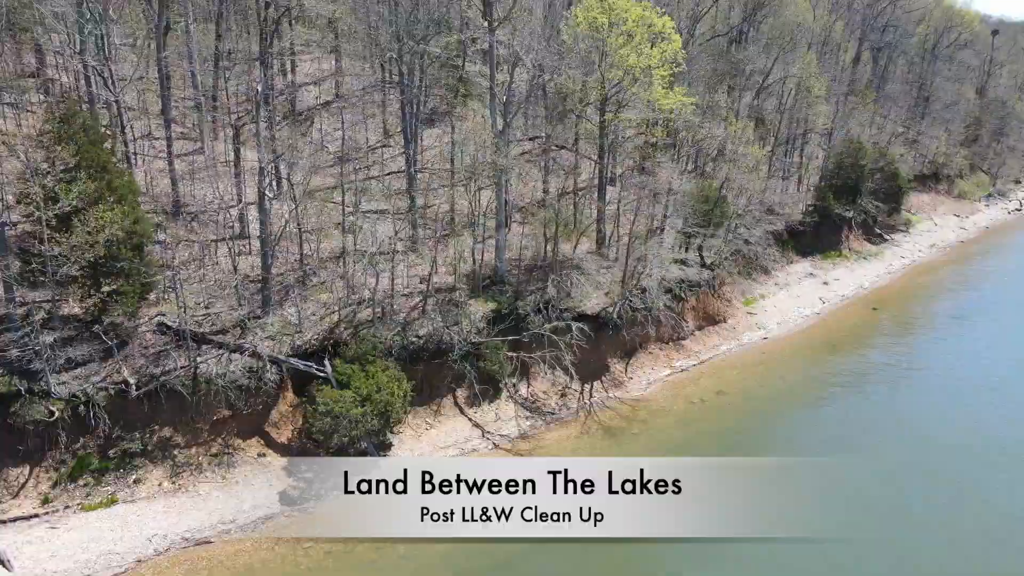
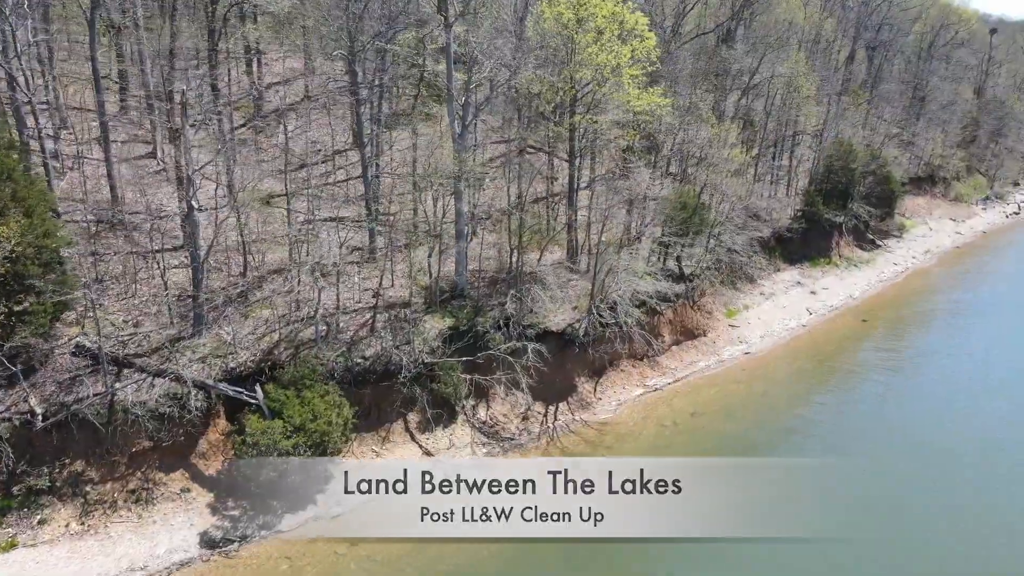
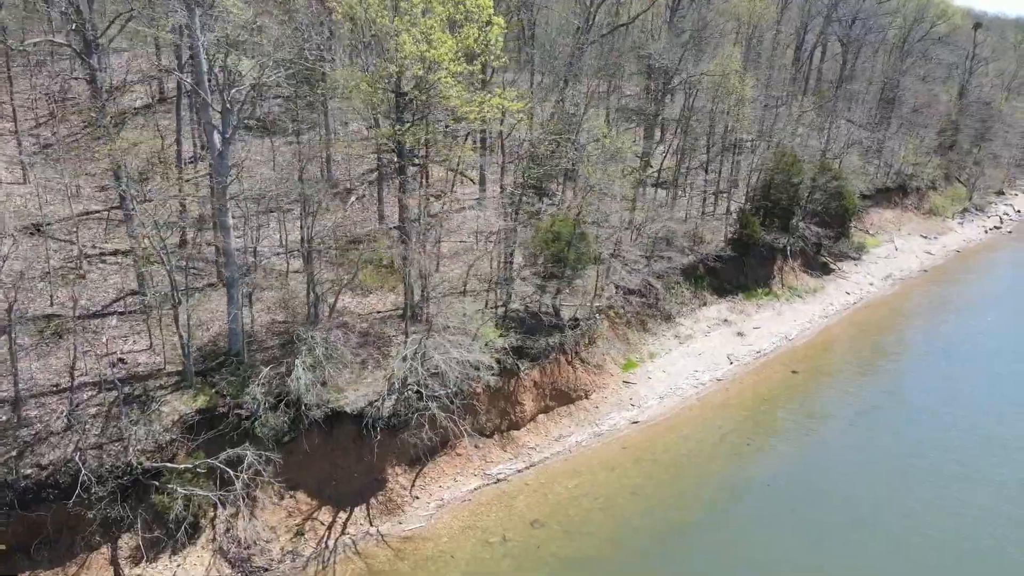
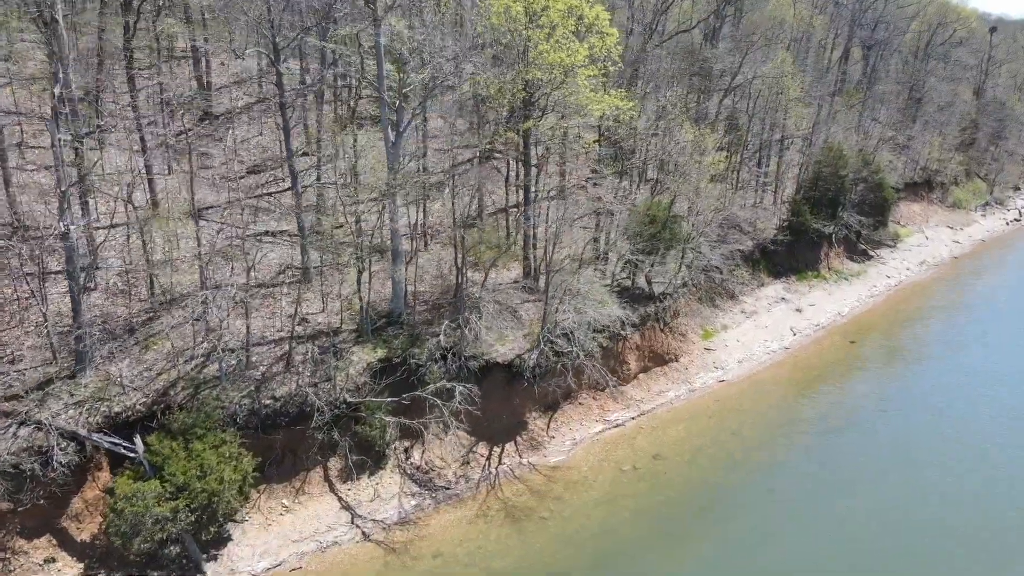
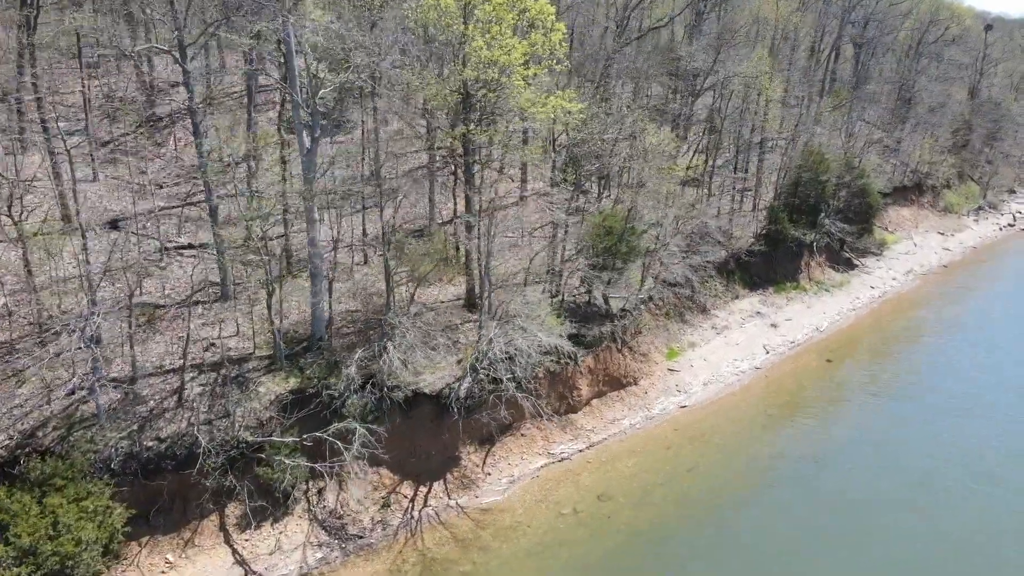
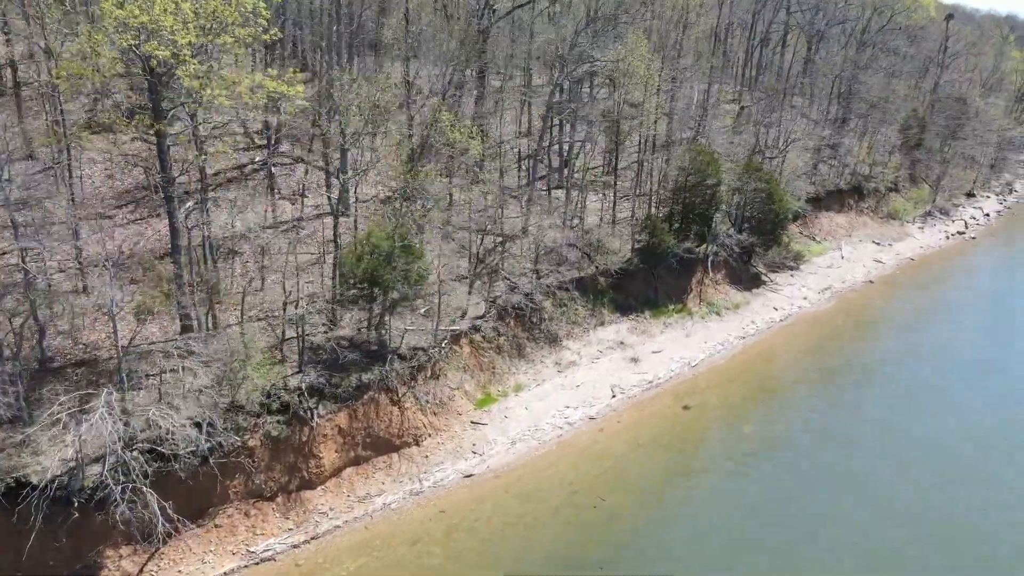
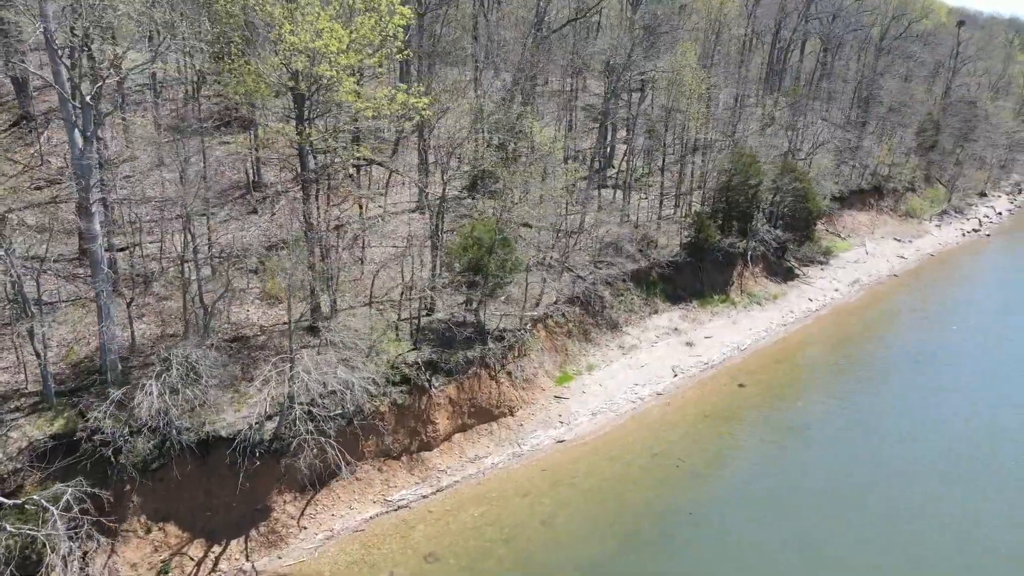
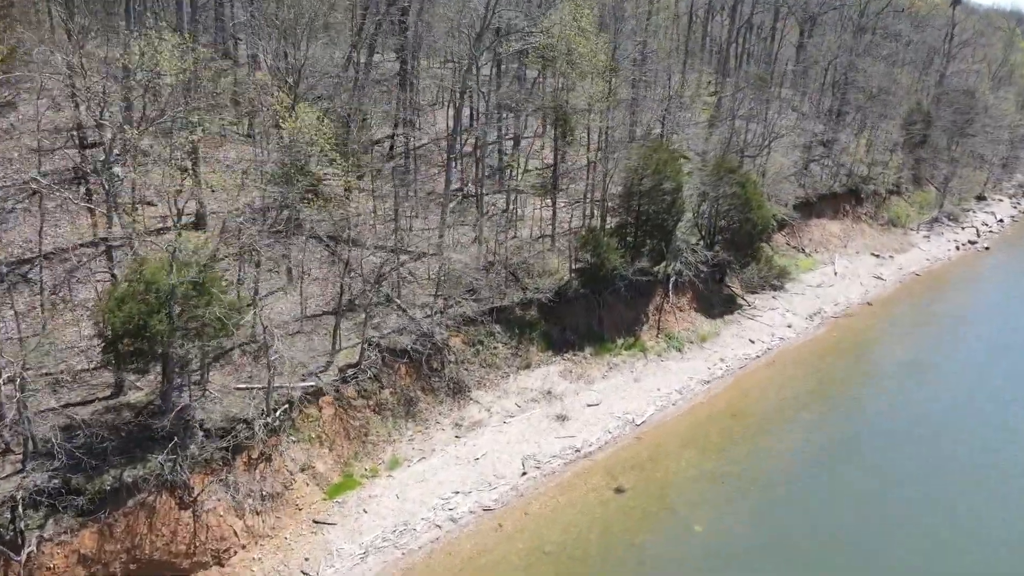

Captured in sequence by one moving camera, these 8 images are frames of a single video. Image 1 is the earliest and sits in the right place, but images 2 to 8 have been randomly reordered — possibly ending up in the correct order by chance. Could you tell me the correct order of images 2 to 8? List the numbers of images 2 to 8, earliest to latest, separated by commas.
2, 4, 5, 3, 7, 6, 8
